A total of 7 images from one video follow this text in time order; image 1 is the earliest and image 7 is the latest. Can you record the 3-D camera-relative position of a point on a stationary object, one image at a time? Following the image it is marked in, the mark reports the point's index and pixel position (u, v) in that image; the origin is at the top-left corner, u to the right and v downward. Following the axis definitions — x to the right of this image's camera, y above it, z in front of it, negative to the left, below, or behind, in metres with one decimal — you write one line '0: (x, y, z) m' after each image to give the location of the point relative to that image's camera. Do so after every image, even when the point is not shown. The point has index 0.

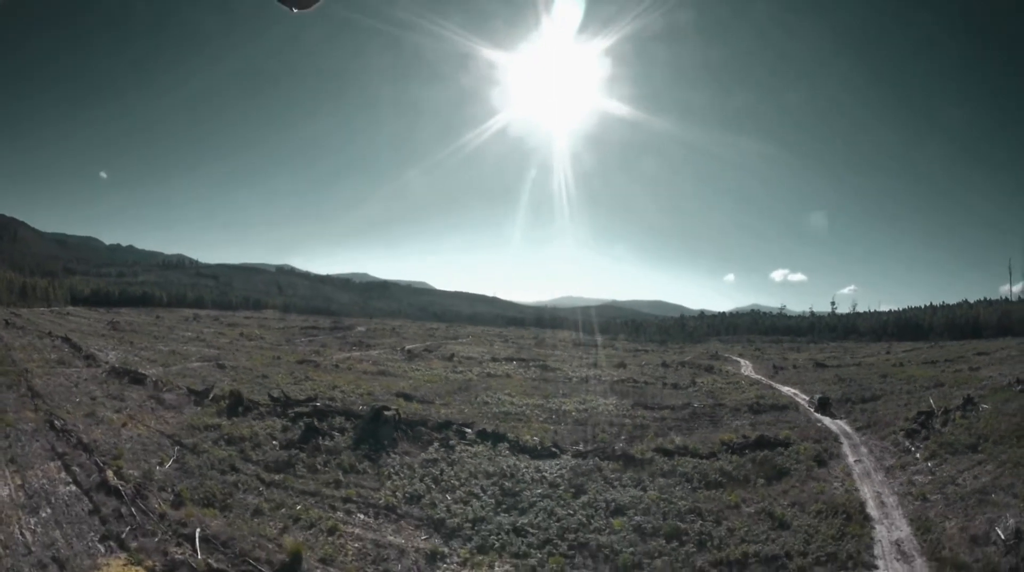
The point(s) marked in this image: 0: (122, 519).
0: (-7.3, -4.5, +10.0) m
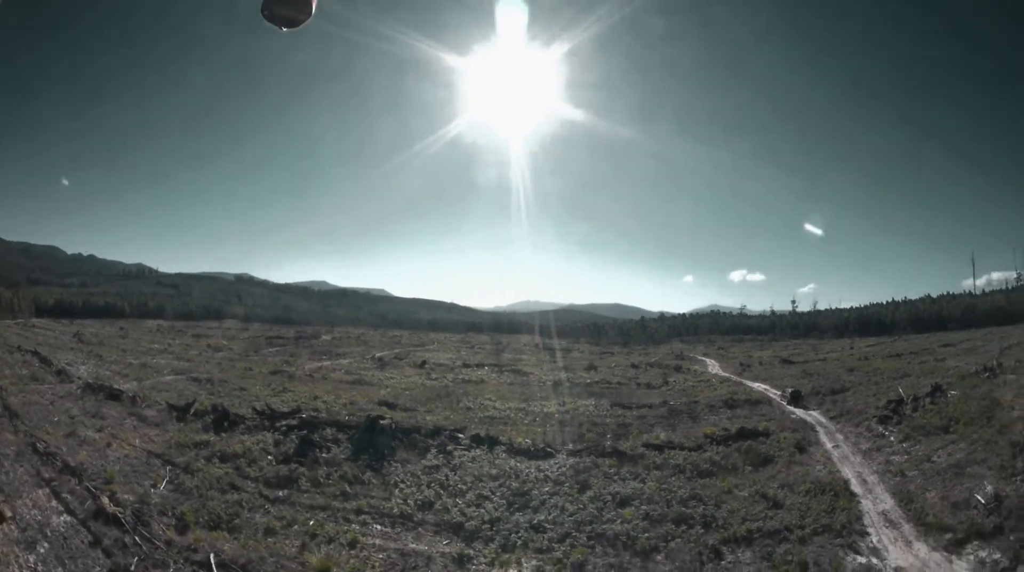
0: (-7.1, -4.7, +9.9) m
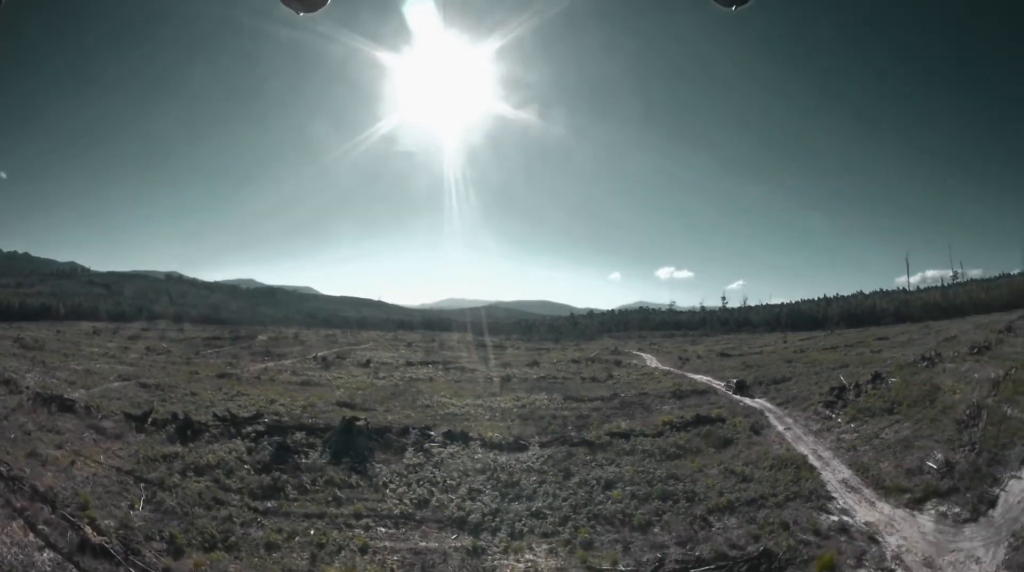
0: (-7.1, -4.7, +9.5) m
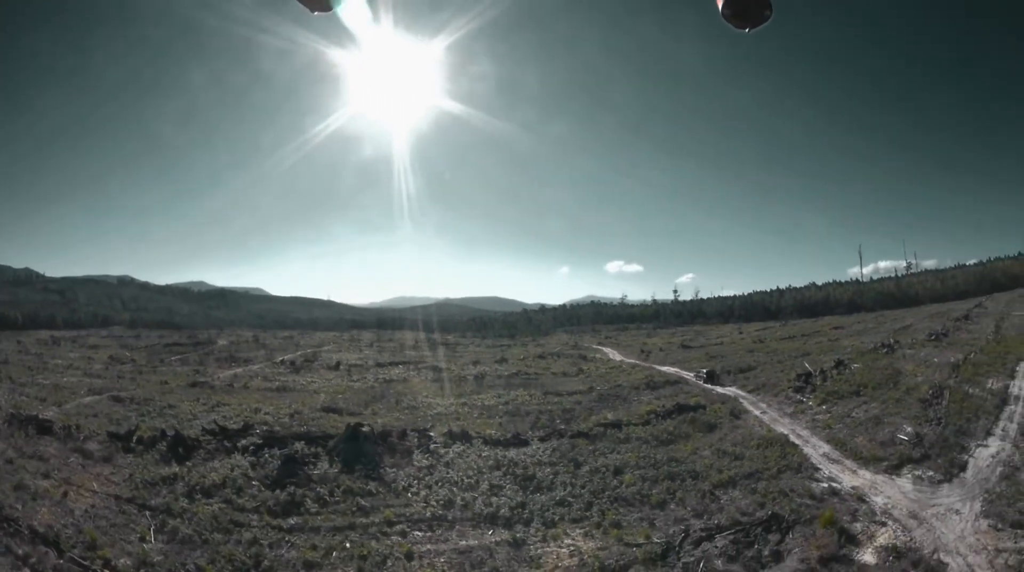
0: (-6.5, -5.0, +9.7) m
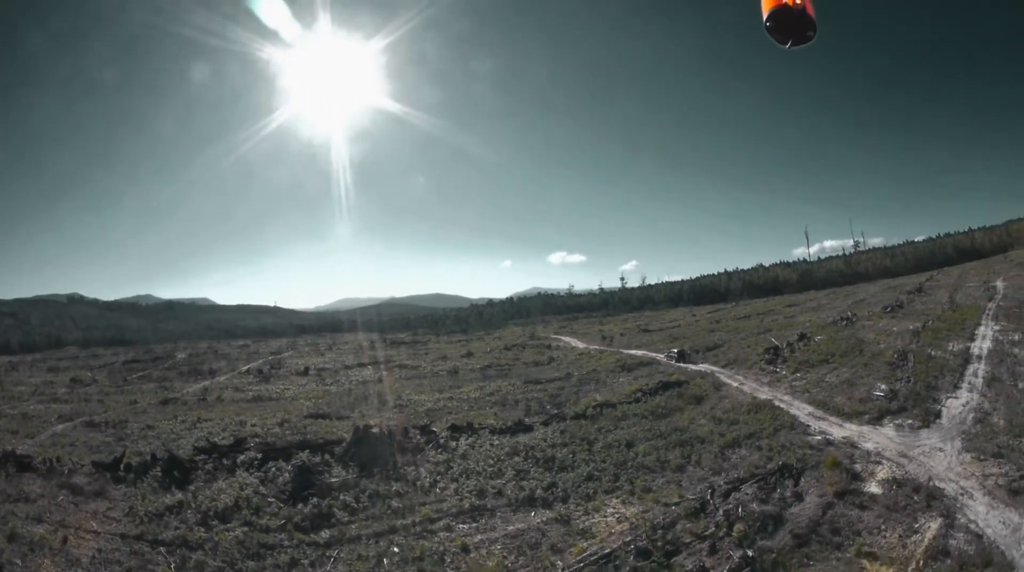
0: (-5.6, -5.3, +10.0) m
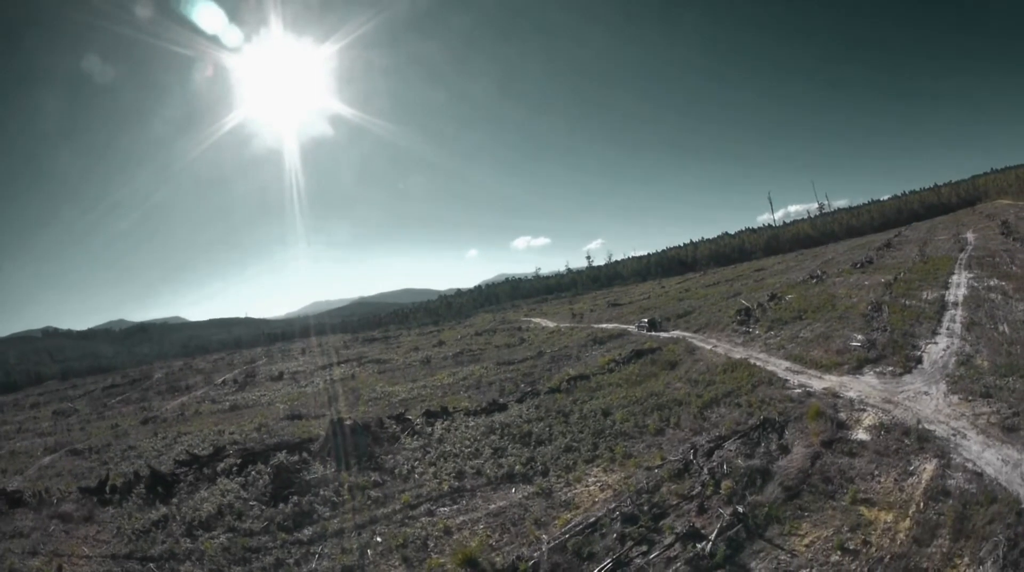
0: (-5.0, -5.6, +10.6) m
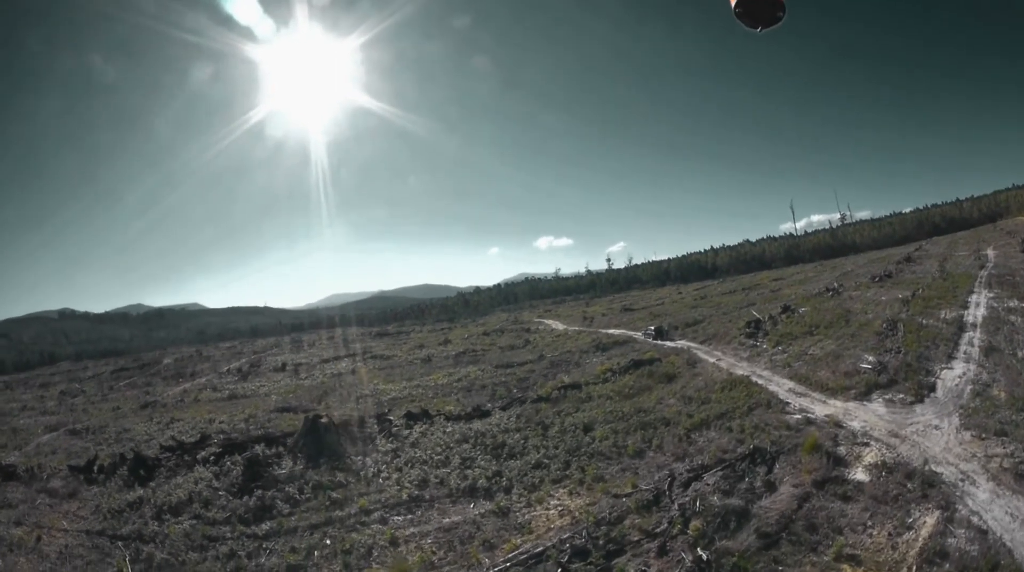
0: (-5.6, -5.6, +10.3) m
